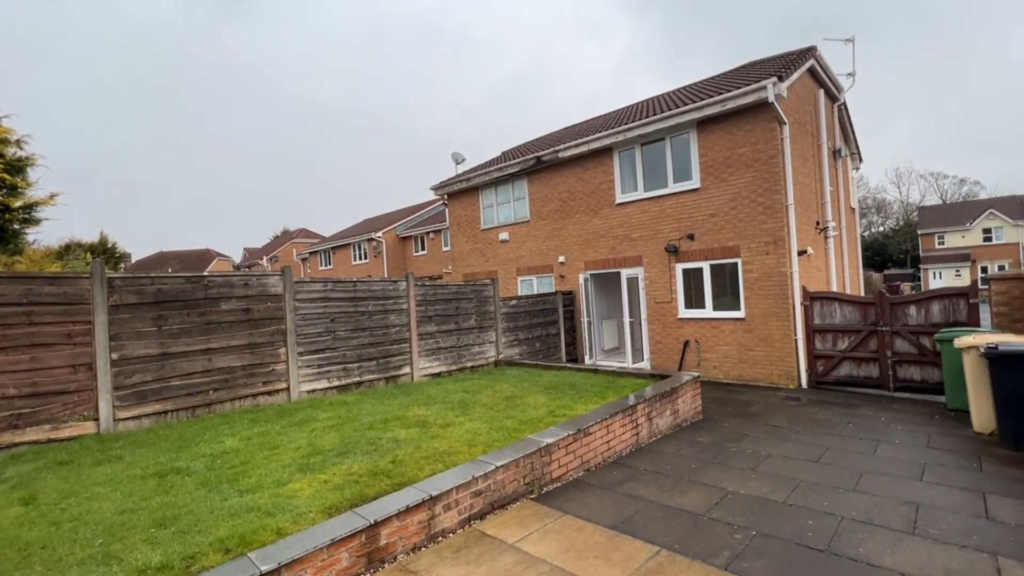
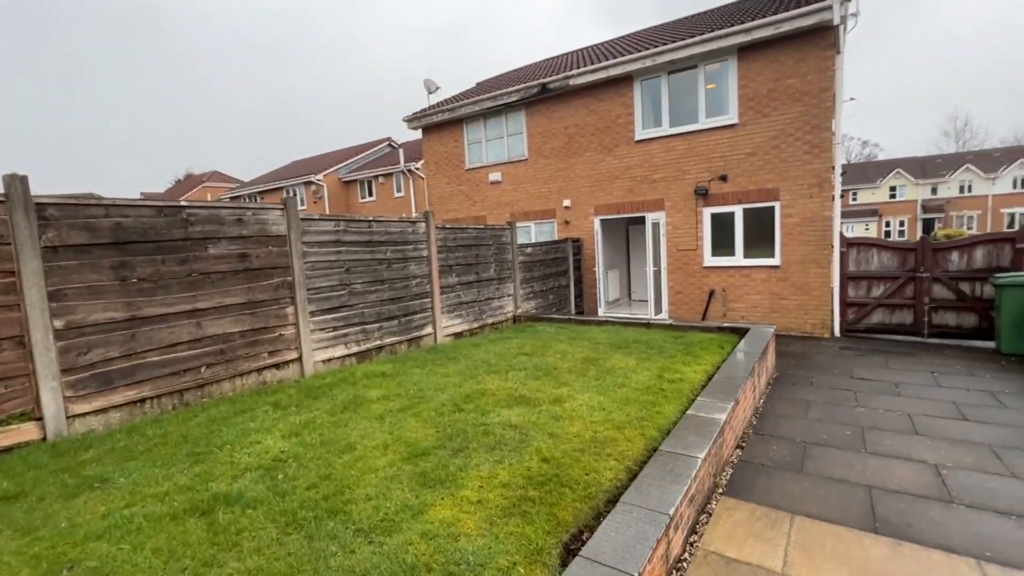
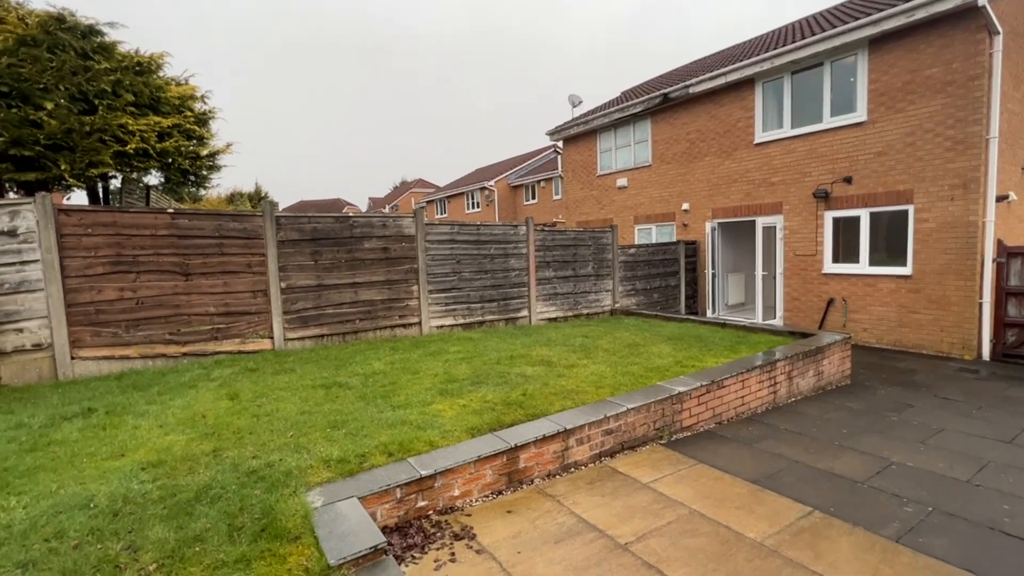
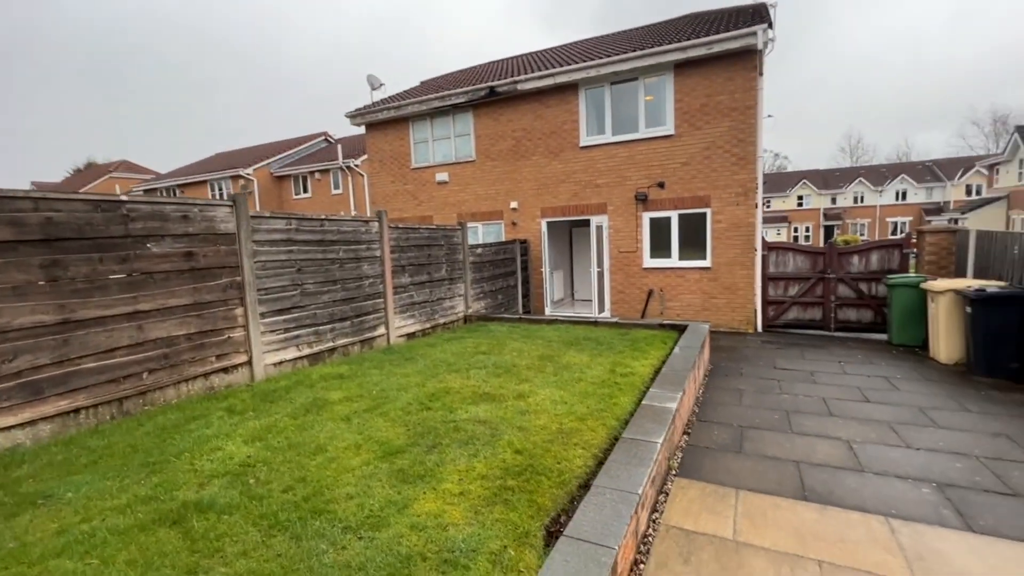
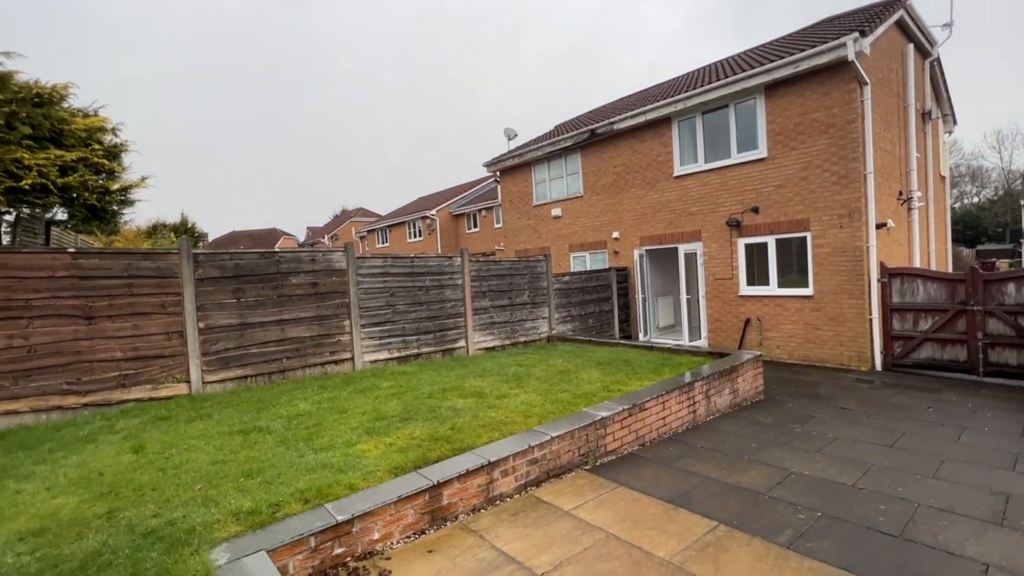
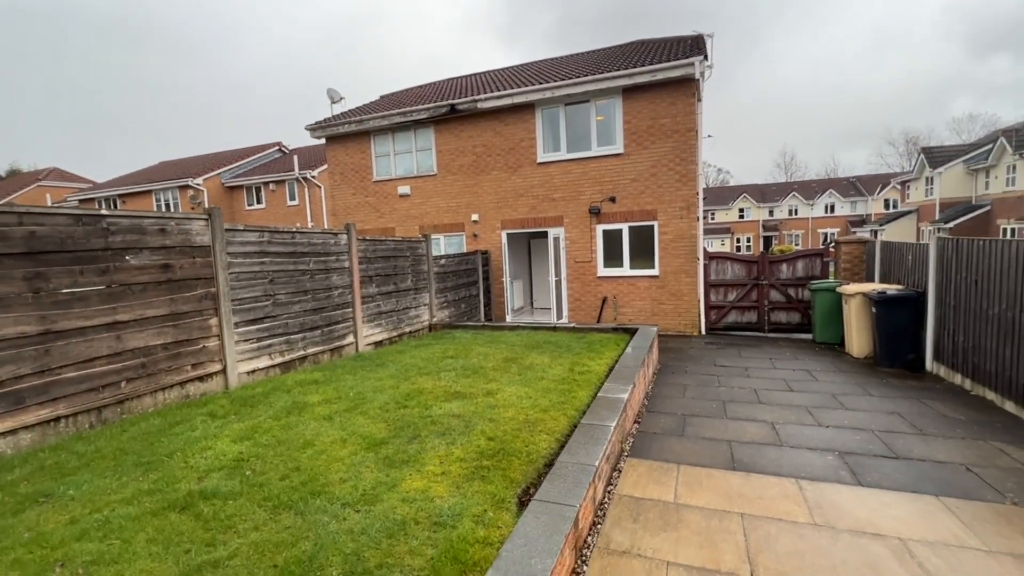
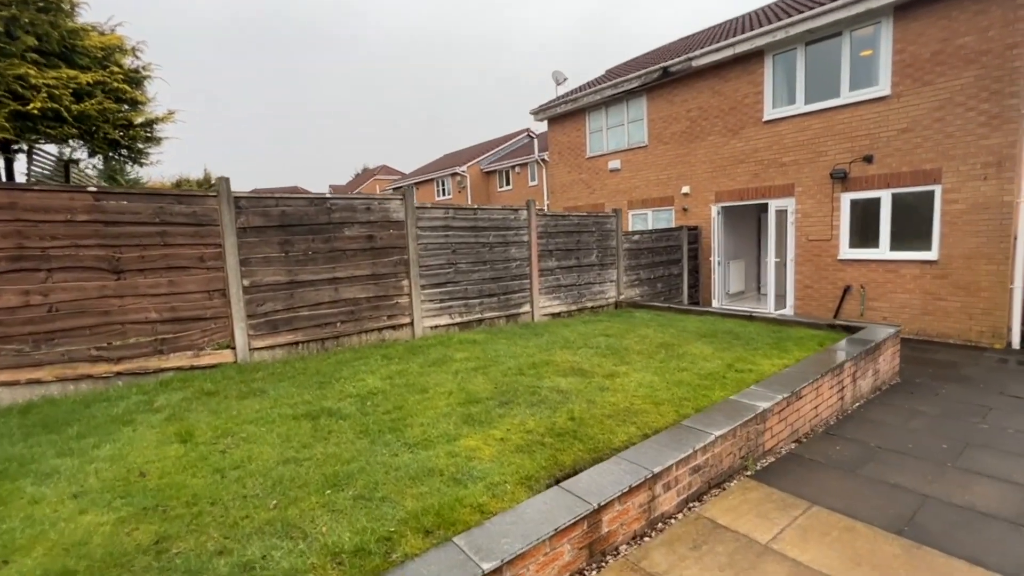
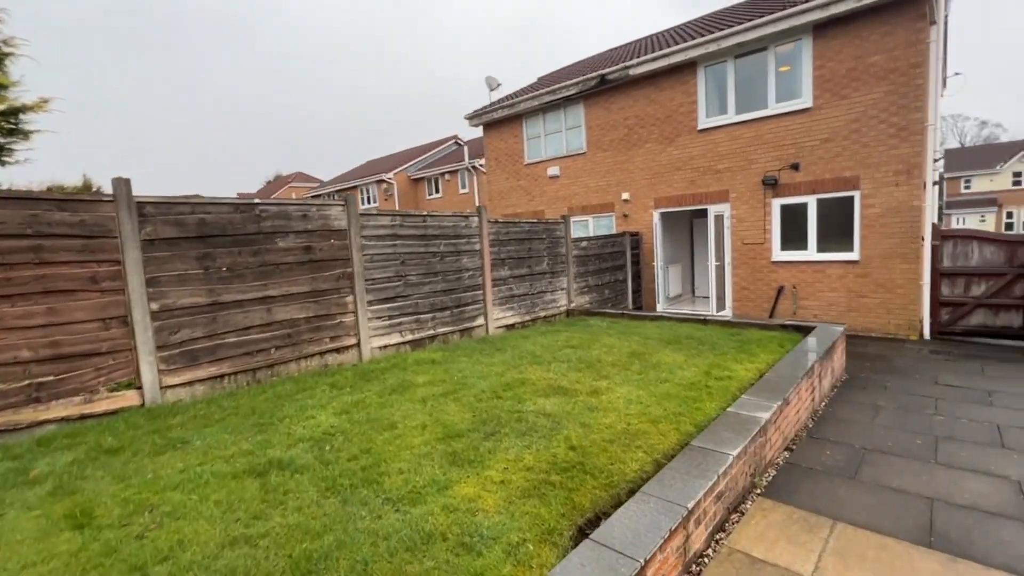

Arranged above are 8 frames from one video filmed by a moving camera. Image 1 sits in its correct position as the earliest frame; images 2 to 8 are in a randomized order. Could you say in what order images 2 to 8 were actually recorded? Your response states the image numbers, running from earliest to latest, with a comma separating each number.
5, 3, 7, 8, 2, 4, 6
